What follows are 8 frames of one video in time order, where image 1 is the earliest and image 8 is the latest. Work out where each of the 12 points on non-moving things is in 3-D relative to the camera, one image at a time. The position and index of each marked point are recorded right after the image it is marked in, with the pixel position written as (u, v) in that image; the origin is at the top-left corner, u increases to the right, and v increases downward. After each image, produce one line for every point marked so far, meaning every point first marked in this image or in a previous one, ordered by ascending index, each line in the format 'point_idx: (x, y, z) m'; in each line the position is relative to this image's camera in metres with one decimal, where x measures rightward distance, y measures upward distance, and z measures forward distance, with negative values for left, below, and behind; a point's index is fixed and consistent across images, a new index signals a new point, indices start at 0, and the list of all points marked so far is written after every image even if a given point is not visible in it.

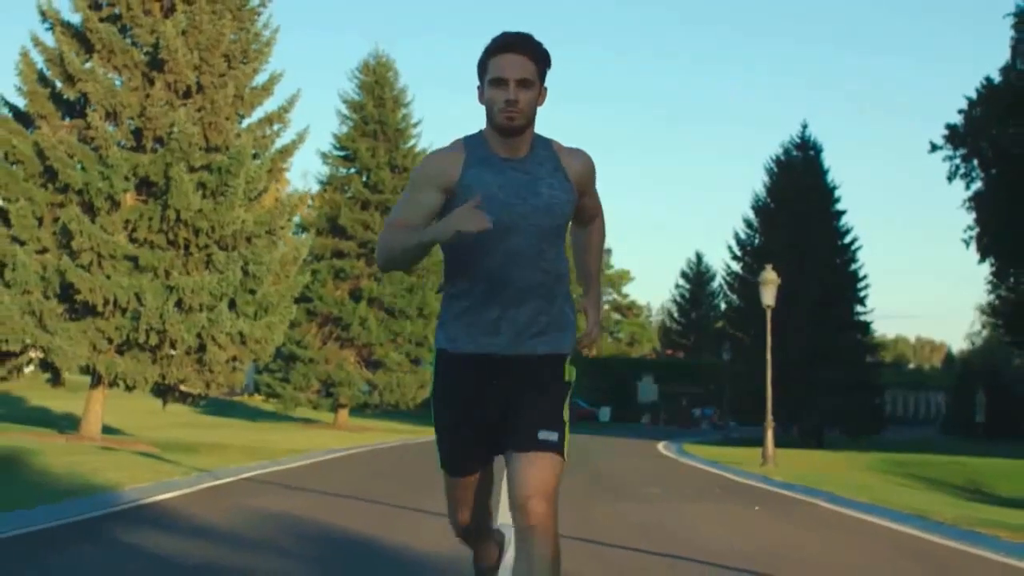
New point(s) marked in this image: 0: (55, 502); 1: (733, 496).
0: (-4.6, -2.2, +14.1) m
1: (+3.0, -2.7, +18.1) m
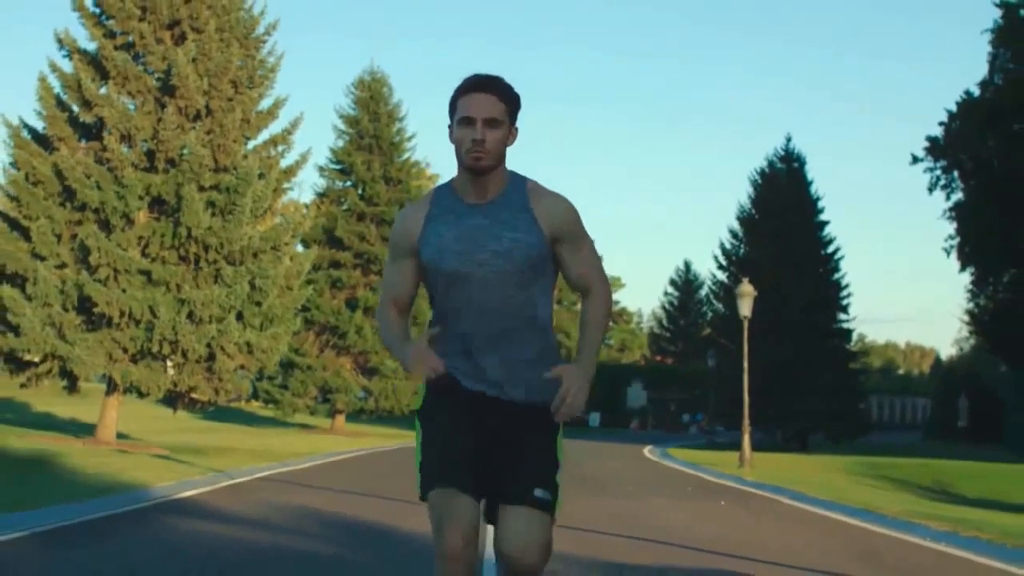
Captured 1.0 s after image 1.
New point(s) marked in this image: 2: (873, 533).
0: (-4.7, -2.4, +15.8) m
1: (+2.9, -3.0, +19.8) m
2: (+3.8, -2.5, +14.3) m
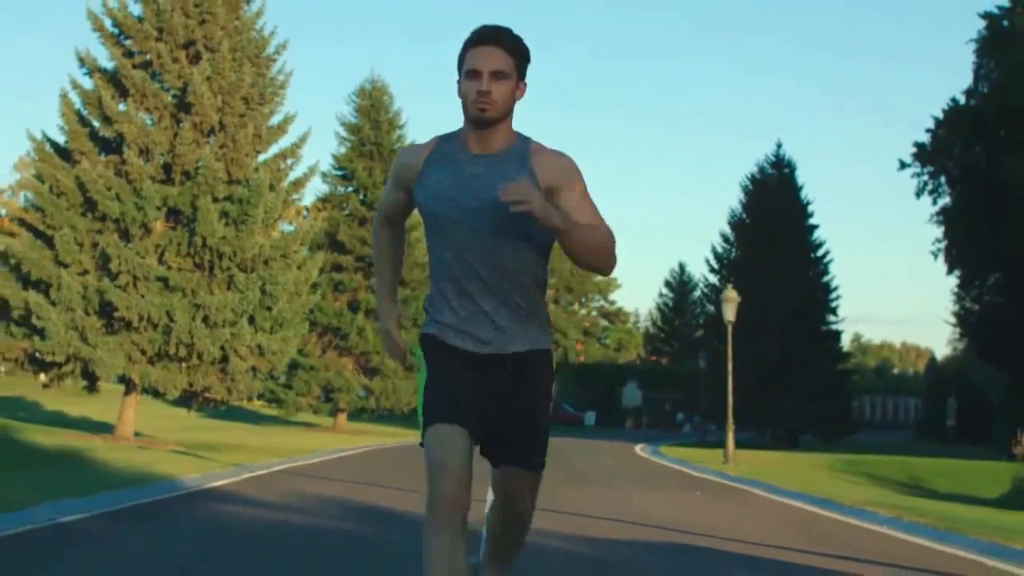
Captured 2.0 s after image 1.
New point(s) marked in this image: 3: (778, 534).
0: (-4.8, -2.5, +17.6) m
1: (+2.8, -3.1, +21.6) m
2: (+3.7, -2.7, +16.0) m
3: (+2.9, -2.5, +14.1) m
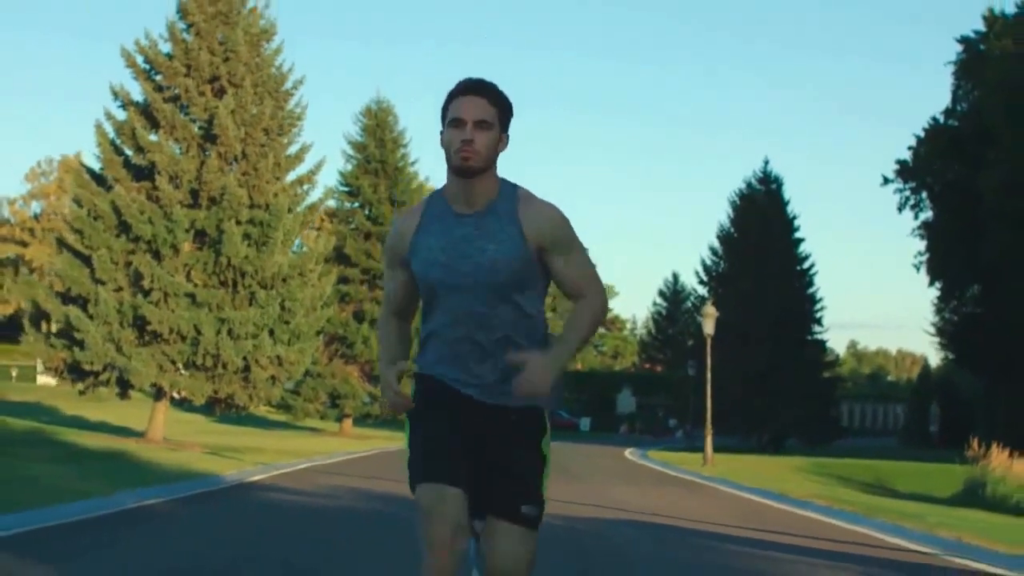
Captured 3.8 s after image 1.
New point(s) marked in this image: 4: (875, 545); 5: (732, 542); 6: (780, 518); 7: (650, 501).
0: (-4.8, -2.9, +20.5) m
1: (+2.7, -3.5, +24.5) m
2: (+3.6, -3.0, +19.0) m
3: (+2.8, -2.9, +17.1) m
4: (+3.6, -2.5, +13.8) m
5: (+2.3, -2.6, +14.2) m
6: (+3.4, -2.9, +17.3) m
7: (+2.0, -3.1, +19.9) m
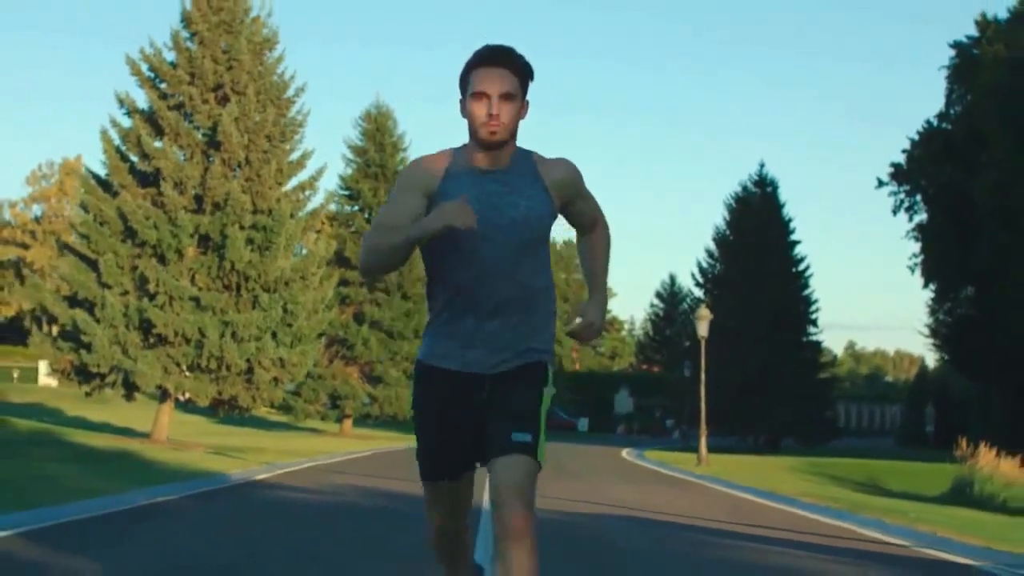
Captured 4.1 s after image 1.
0: (-4.9, -2.9, +21.2) m
1: (+2.7, -3.5, +25.2) m
2: (+3.6, -3.1, +19.7) m
3: (+2.8, -2.9, +17.8) m
4: (+3.6, -2.6, +14.6) m
5: (+2.3, -2.7, +14.9) m
6: (+3.4, -3.0, +18.0) m
7: (+1.9, -3.1, +20.6) m
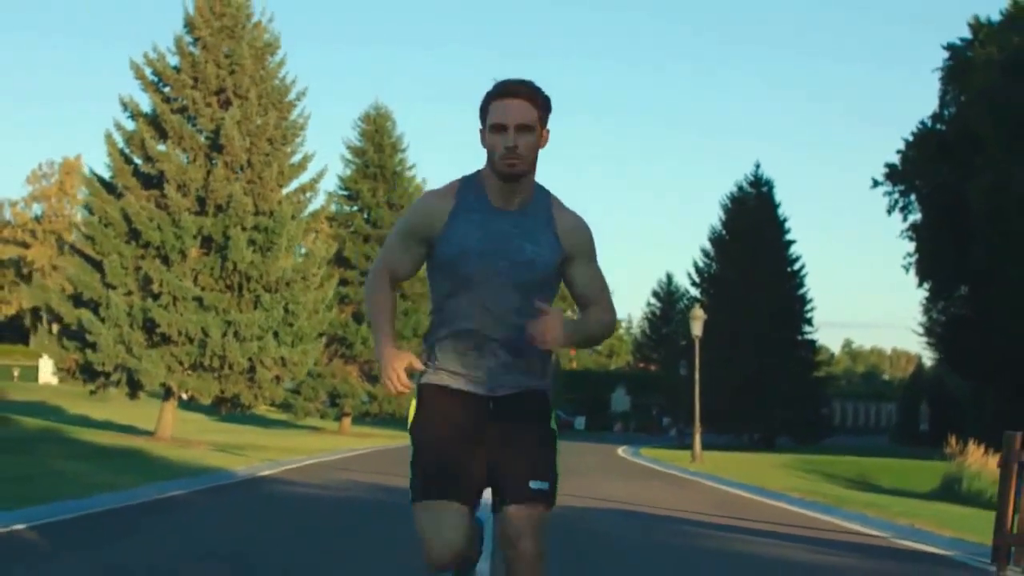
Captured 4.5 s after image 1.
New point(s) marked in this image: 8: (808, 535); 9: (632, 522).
0: (-4.9, -3.0, +21.8) m
1: (+2.6, -3.6, +25.8) m
2: (+3.5, -3.1, +20.3) m
3: (+2.7, -3.0, +18.4) m
4: (+3.6, -2.7, +15.2) m
5: (+2.2, -2.7, +15.5) m
6: (+3.3, -3.0, +18.7) m
7: (+1.9, -3.2, +21.2) m
8: (+3.1, -2.6, +14.6) m
9: (+1.4, -2.7, +16.0) m
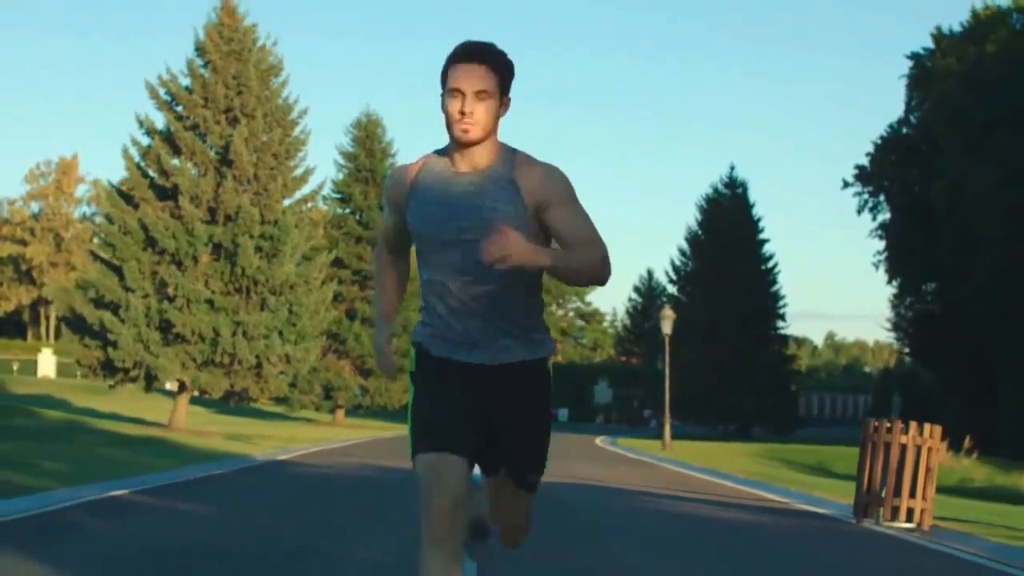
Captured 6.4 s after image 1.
0: (-5.2, -3.1, +25.0) m
1: (+2.3, -3.7, +29.1) m
2: (+3.3, -3.3, +23.6) m
3: (+2.5, -3.1, +21.7) m
4: (+3.4, -2.8, +18.5) m
5: (+2.0, -2.9, +18.8) m
6: (+3.1, -3.2, +22.0) m
7: (+1.6, -3.3, +24.5) m
8: (+2.9, -2.8, +17.9) m
9: (+1.2, -2.9, +19.2) m
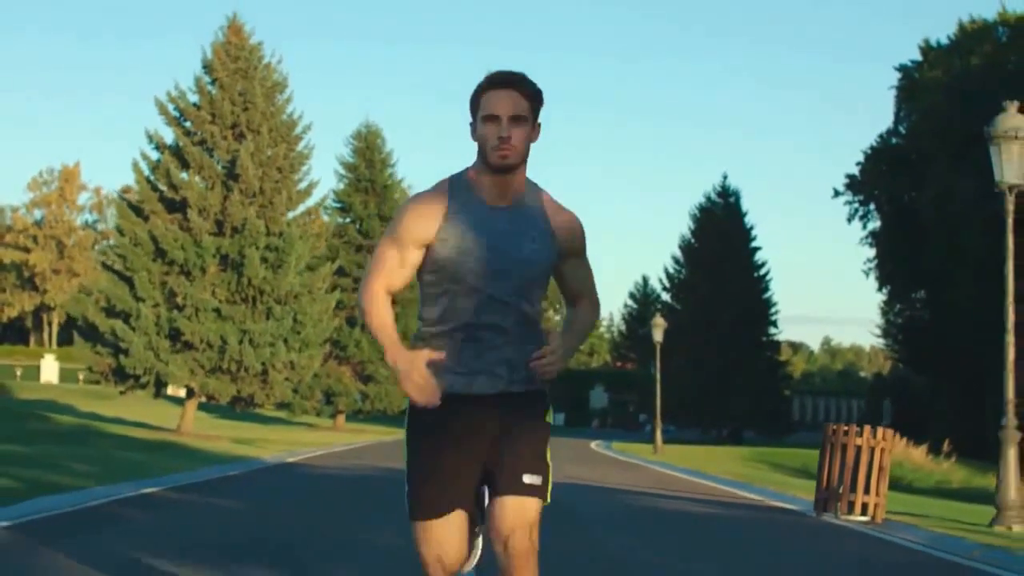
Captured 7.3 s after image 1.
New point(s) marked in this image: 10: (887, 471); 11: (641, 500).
0: (-5.3, -3.3, +26.5) m
1: (+2.2, -3.9, +30.6) m
2: (+3.2, -3.5, +25.1) m
3: (+2.4, -3.3, +23.2) m
4: (+3.3, -3.0, +19.9) m
5: (+2.0, -3.1, +20.2) m
6: (+3.0, -3.4, +23.4) m
7: (+1.6, -3.5, +25.9) m
8: (+2.9, -3.0, +19.4) m
9: (+1.1, -3.1, +20.7) m
10: (+4.3, -2.1, +15.7) m
11: (+1.7, -3.1, +19.9) m
